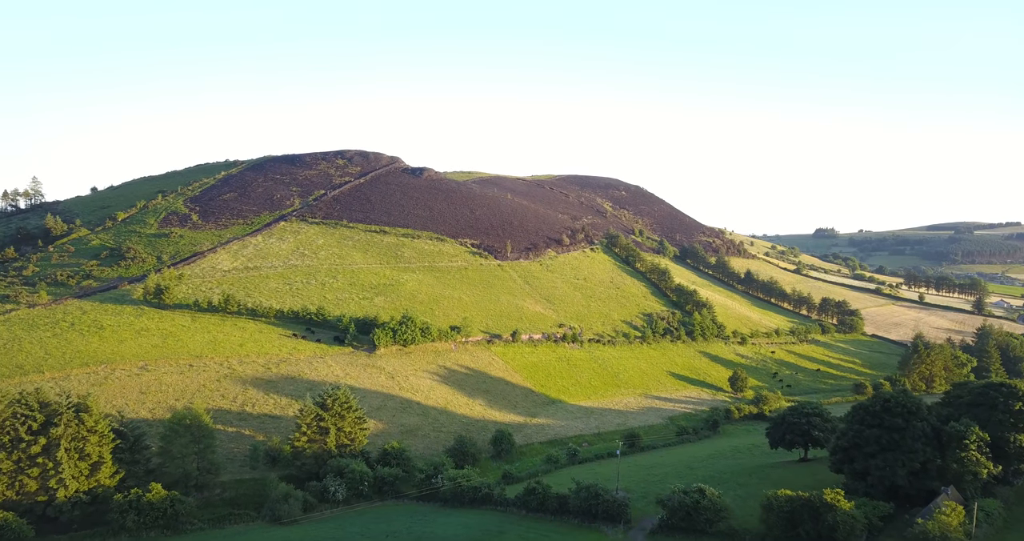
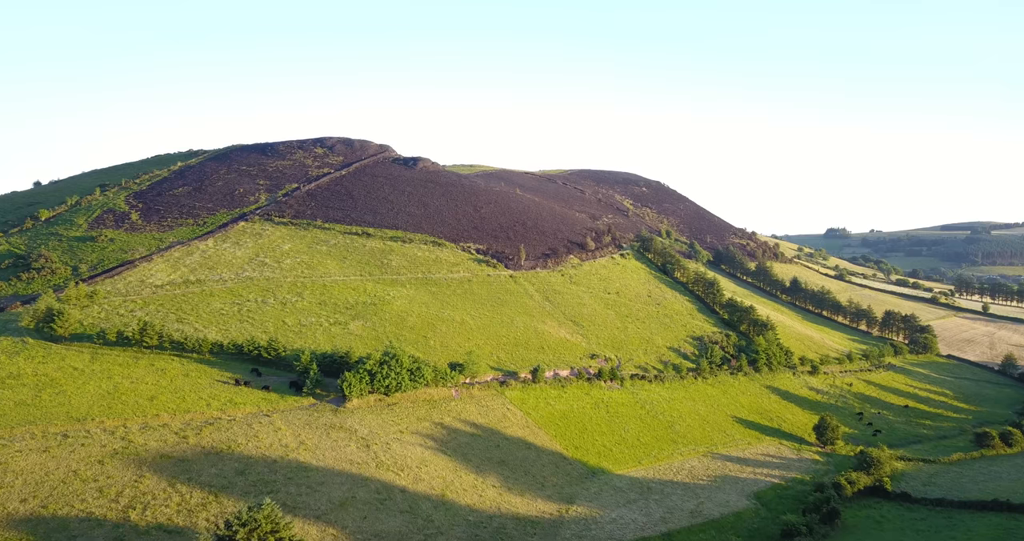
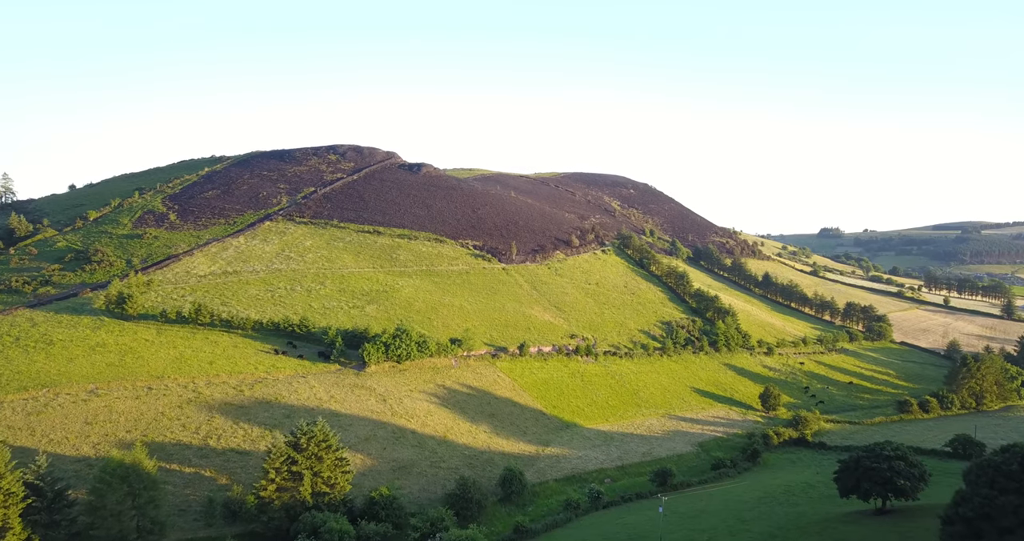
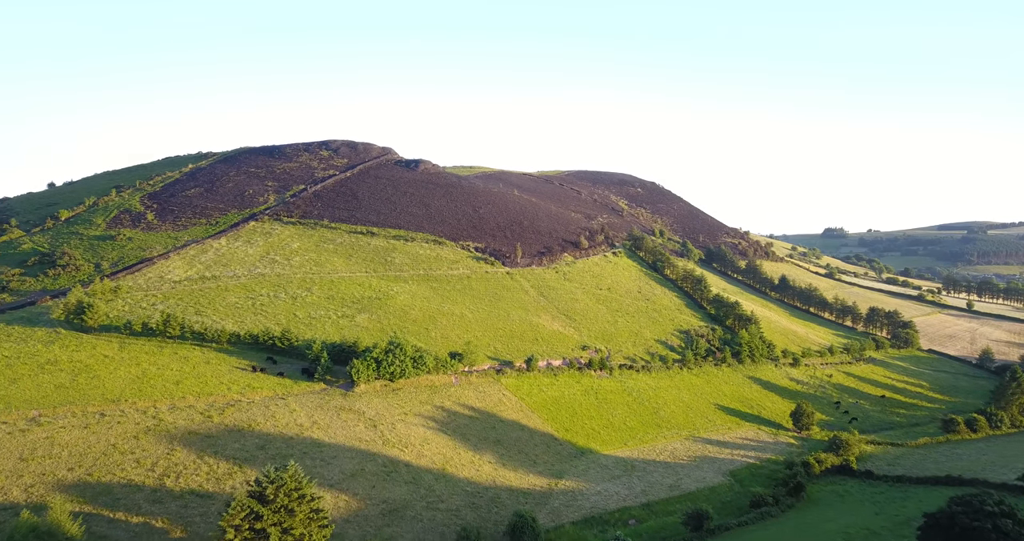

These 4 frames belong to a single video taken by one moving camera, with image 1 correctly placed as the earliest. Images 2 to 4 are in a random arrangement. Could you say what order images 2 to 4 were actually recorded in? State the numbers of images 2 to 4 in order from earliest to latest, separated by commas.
3, 4, 2
